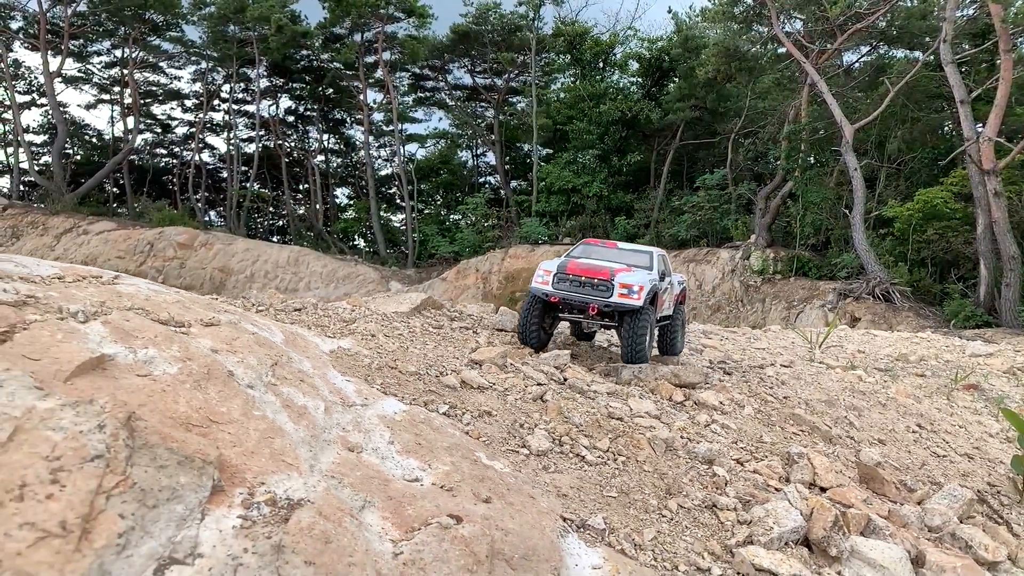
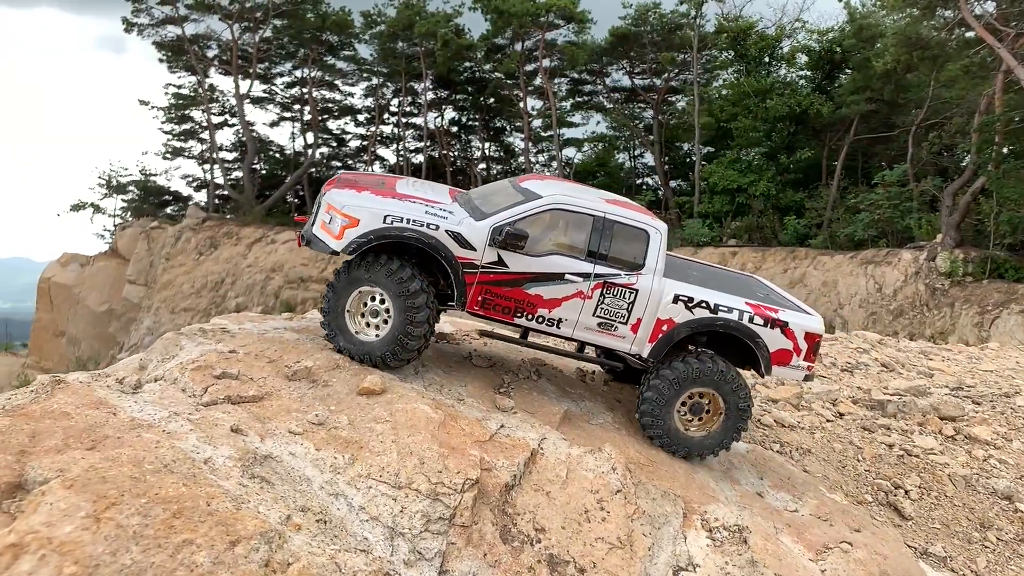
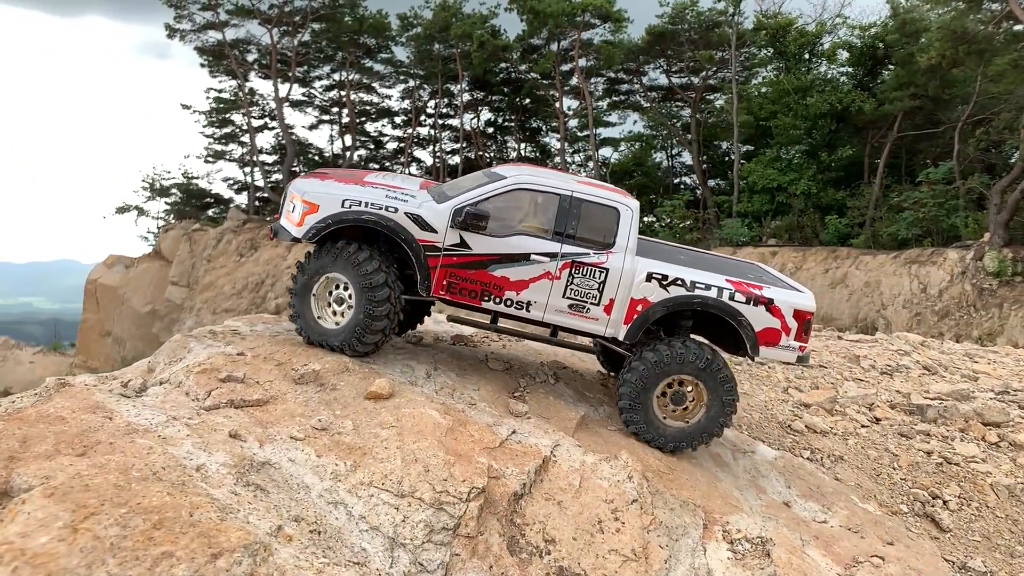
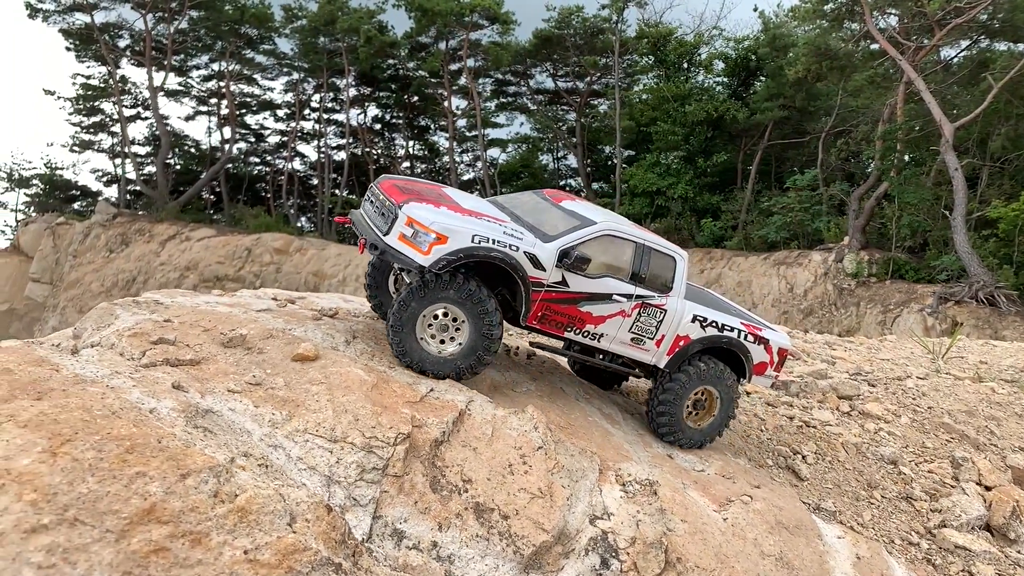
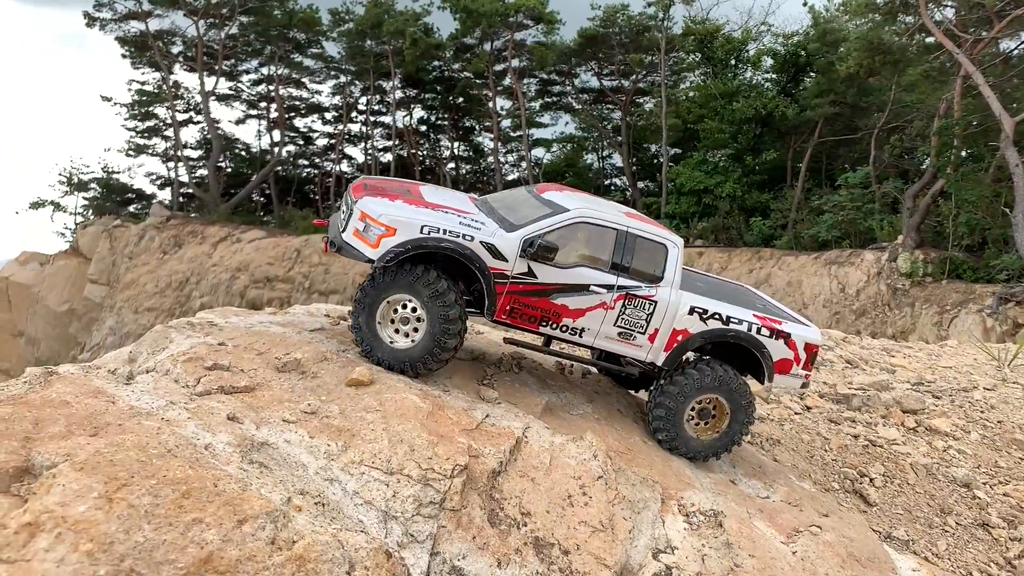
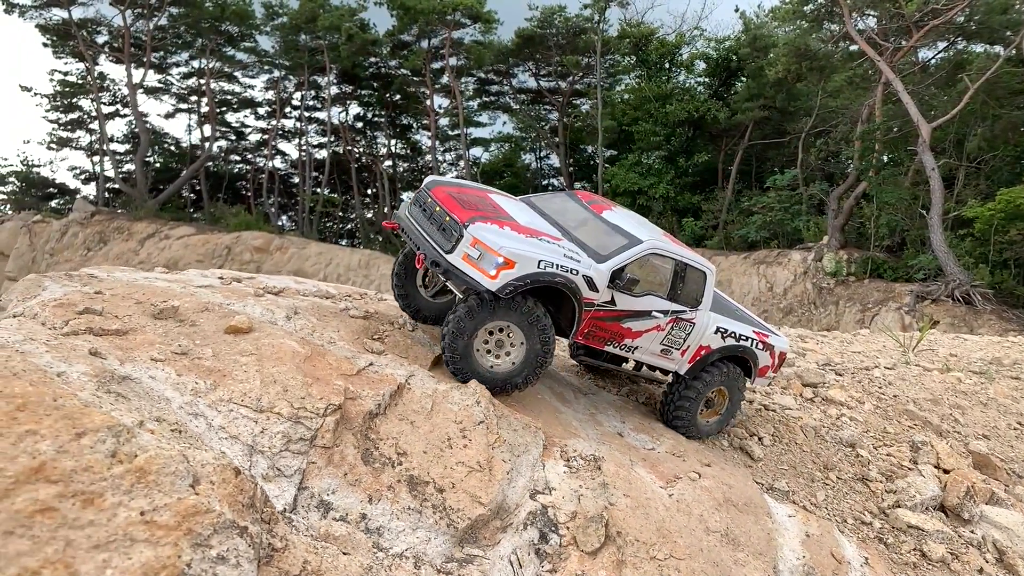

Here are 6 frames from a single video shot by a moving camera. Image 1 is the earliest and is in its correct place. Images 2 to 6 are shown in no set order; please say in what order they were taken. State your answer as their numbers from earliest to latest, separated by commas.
6, 4, 5, 2, 3
